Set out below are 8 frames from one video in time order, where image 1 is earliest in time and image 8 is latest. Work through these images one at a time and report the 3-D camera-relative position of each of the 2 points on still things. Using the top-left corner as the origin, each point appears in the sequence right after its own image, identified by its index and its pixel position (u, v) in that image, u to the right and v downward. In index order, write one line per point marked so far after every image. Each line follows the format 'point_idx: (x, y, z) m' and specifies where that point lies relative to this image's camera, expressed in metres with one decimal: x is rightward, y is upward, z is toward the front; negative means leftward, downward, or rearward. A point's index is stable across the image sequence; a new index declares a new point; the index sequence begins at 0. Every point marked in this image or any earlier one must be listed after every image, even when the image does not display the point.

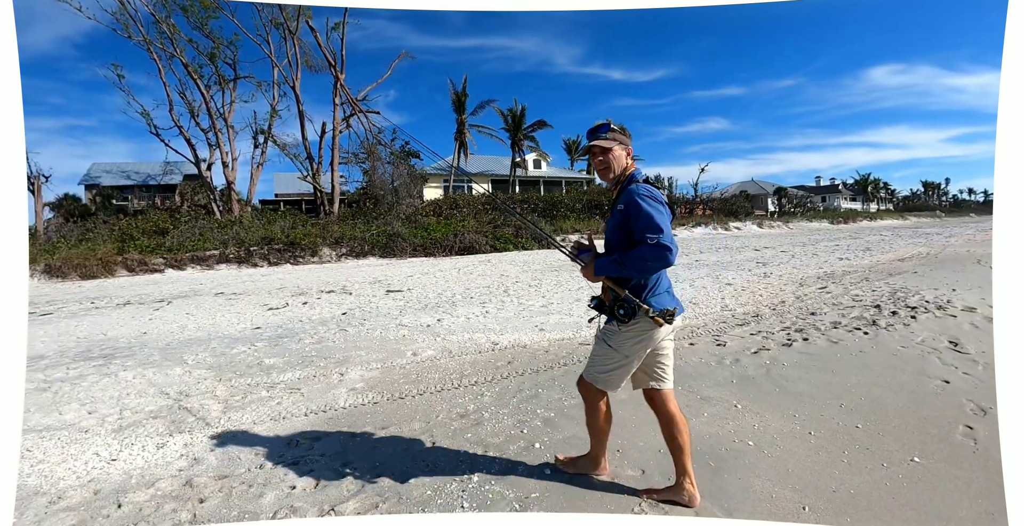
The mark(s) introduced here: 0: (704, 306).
0: (+2.8, -0.6, +6.0) m
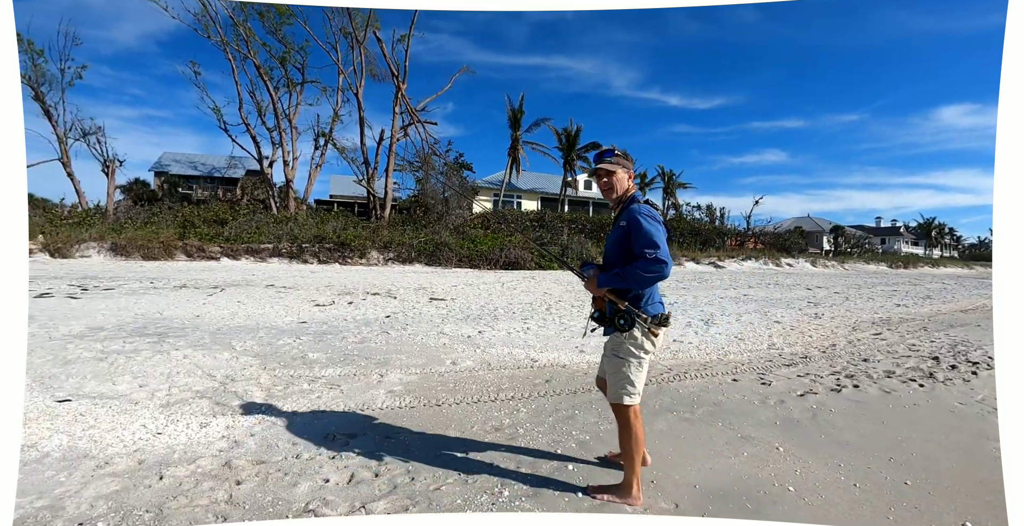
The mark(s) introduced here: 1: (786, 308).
0: (+3.2, -1.1, +5.8) m
1: (+6.0, -1.0, +9.2) m
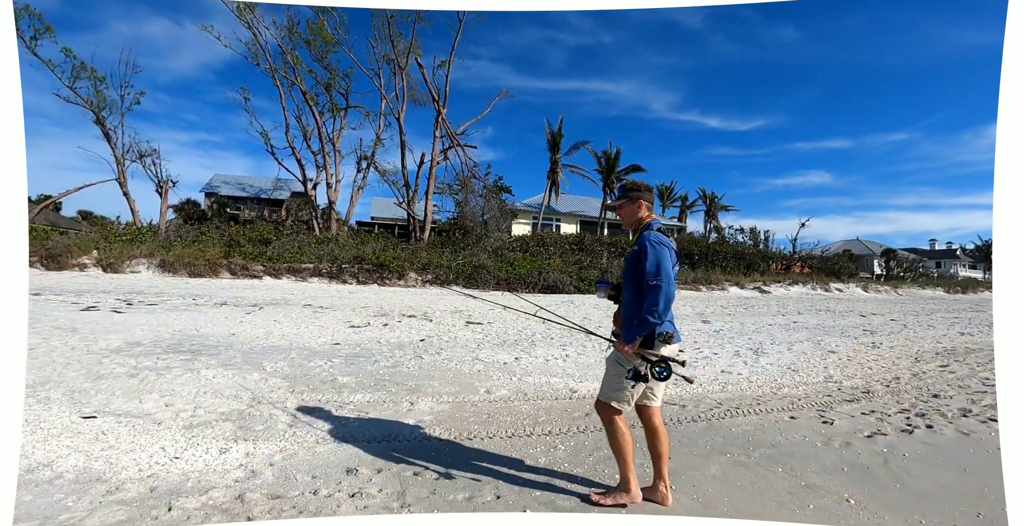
0: (+3.6, -1.4, +5.3) m
1: (+6.6, -1.5, +8.6) m
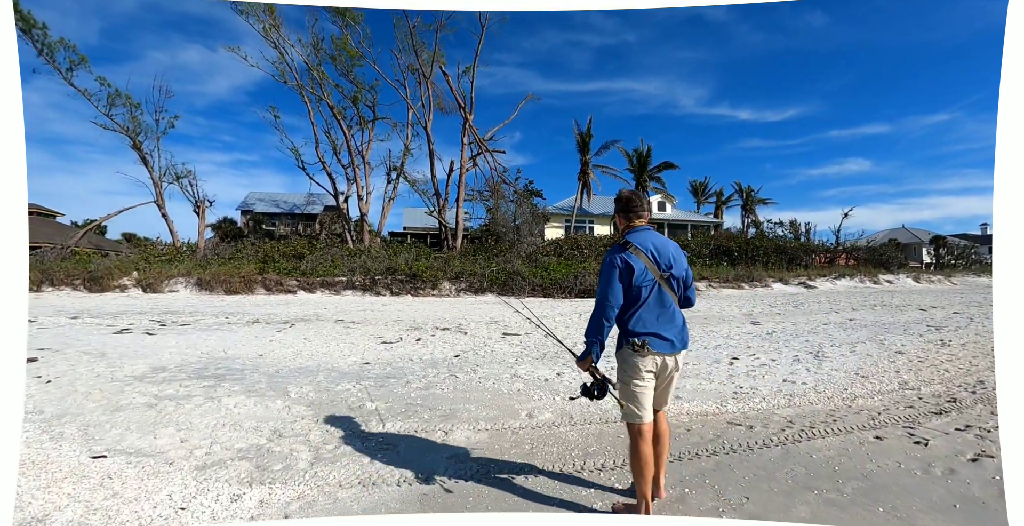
0: (+4.0, -1.3, +4.8) m
1: (+7.2, -1.3, +7.9) m
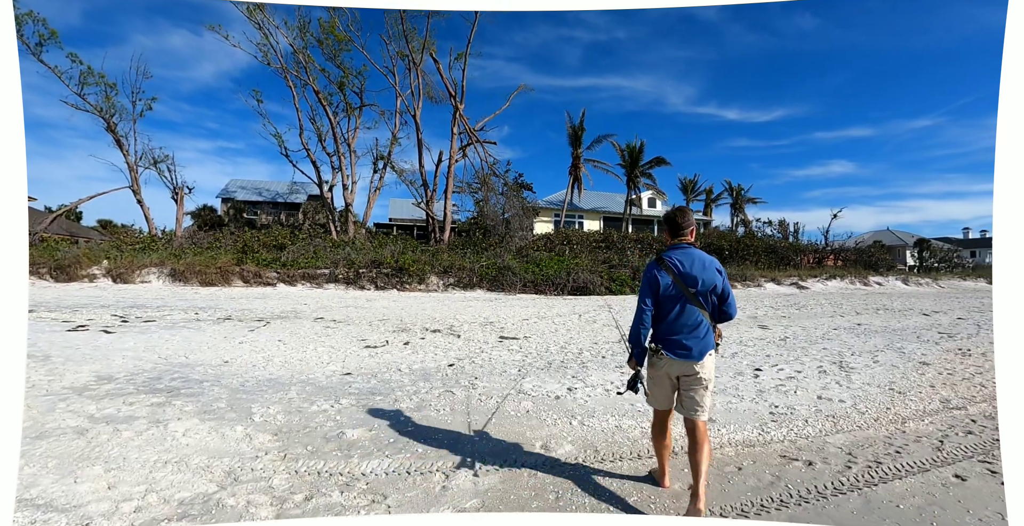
0: (+4.1, -1.4, +4.3) m
1: (+7.1, -1.4, +7.5) m
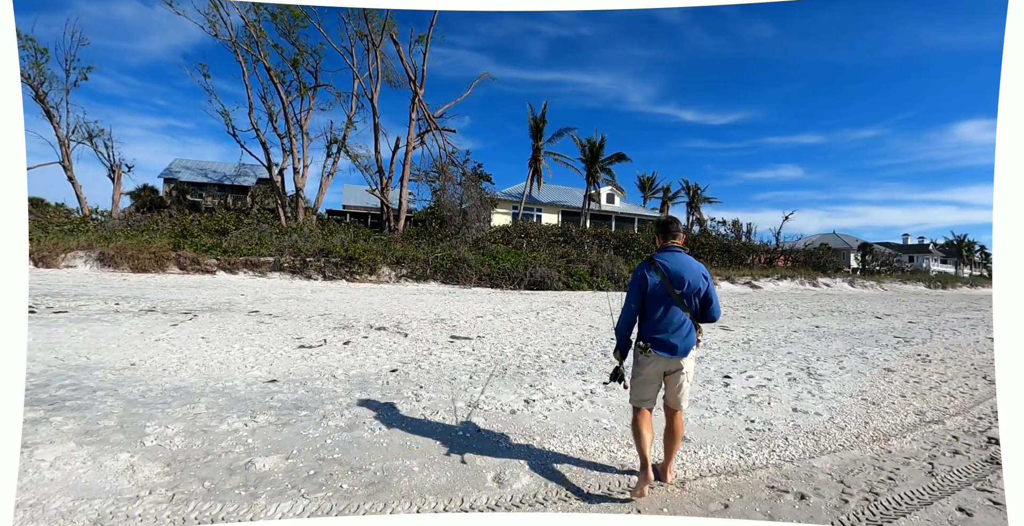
0: (+3.7, -1.4, +4.1) m
1: (+6.5, -1.5, +7.6) m
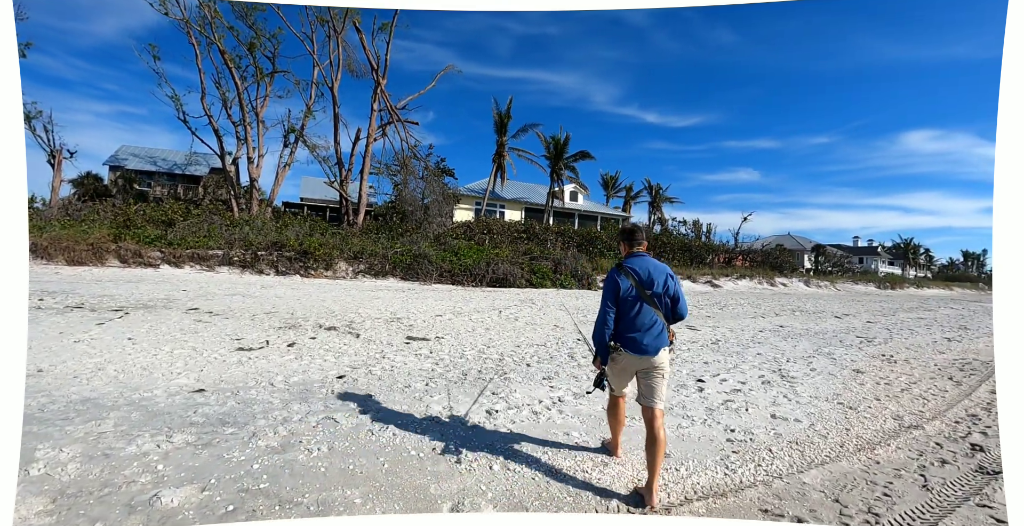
0: (+3.4, -1.4, +4.0) m
1: (+5.9, -1.5, +7.6) m
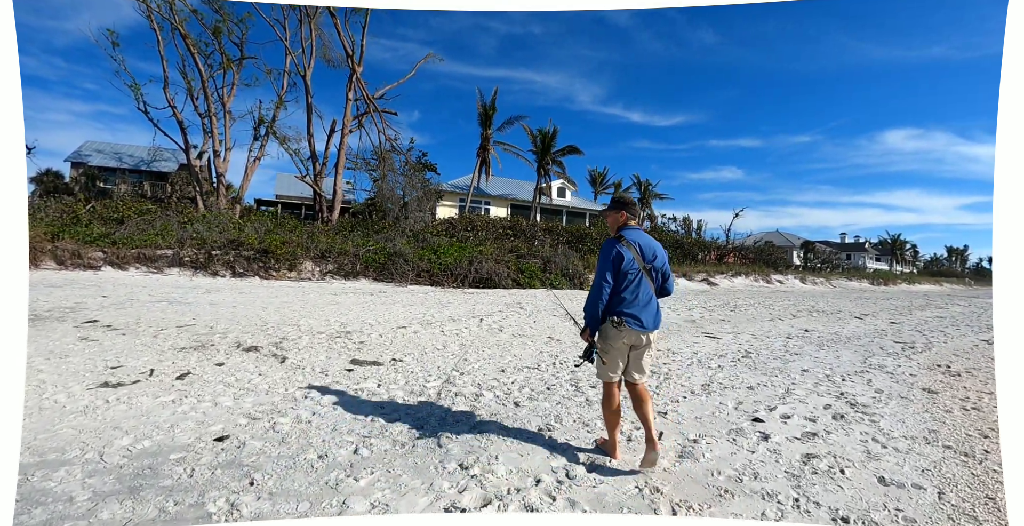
0: (+3.2, -1.4, +2.8) m
1: (+5.7, -1.4, +6.5) m
